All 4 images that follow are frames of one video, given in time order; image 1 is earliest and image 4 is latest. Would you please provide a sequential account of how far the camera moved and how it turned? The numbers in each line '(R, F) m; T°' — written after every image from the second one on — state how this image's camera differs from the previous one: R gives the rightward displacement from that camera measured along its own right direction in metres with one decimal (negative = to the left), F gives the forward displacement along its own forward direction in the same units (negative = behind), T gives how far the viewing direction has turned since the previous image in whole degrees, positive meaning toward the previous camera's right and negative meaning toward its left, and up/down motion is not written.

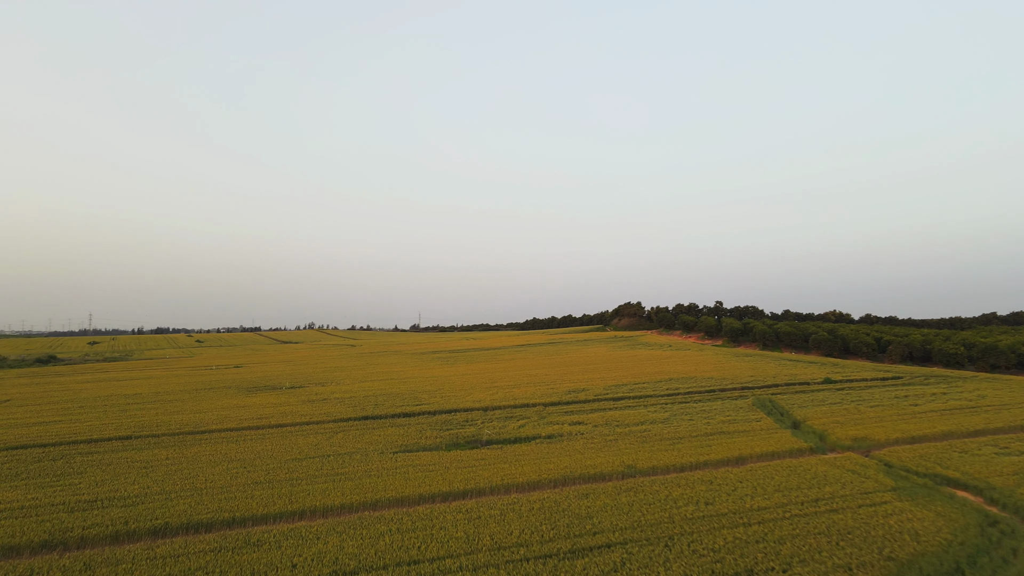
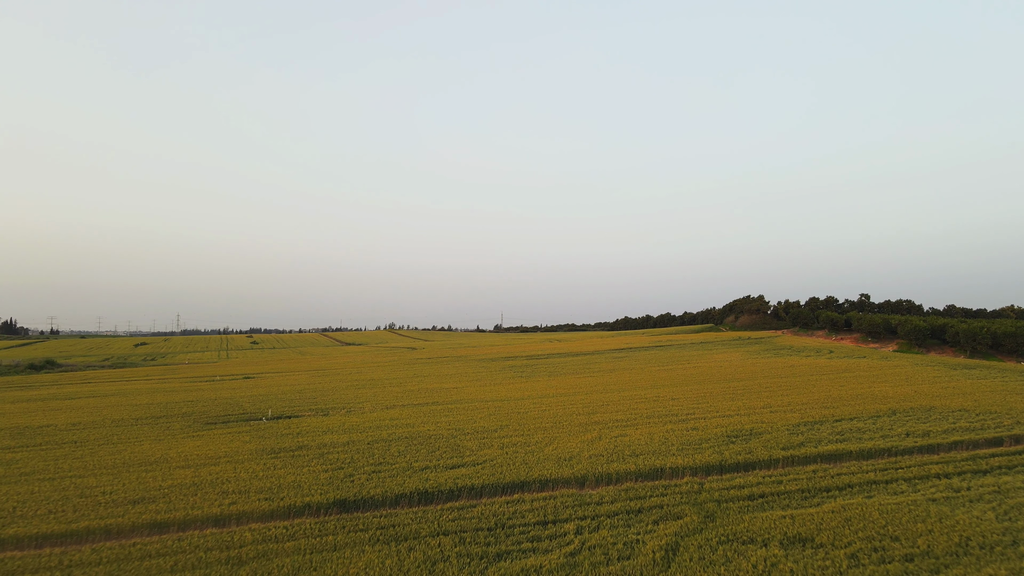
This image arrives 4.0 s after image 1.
(-0.5, +9.7) m; -7°
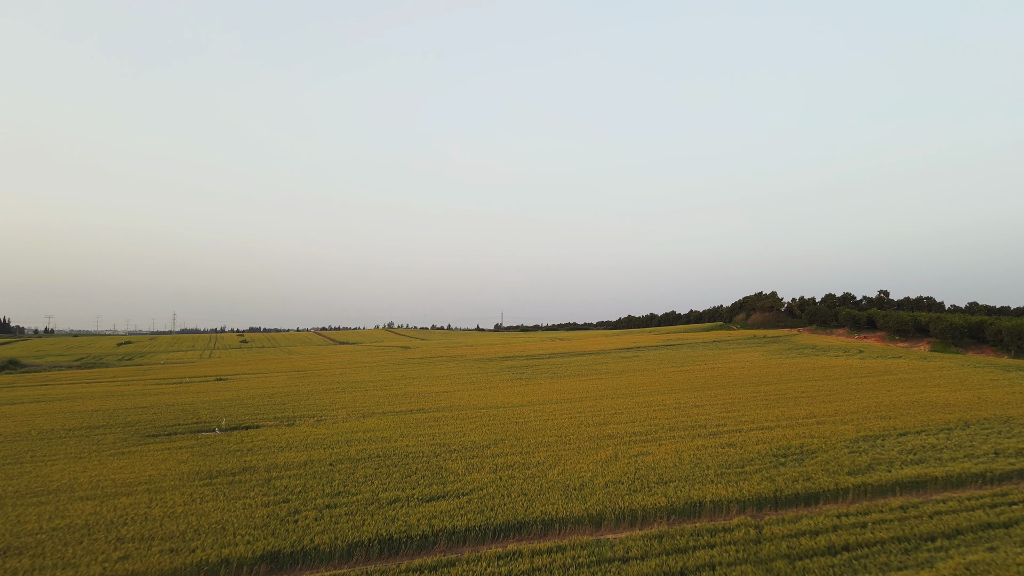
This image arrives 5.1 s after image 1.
(+0.1, +2.5) m; 0°
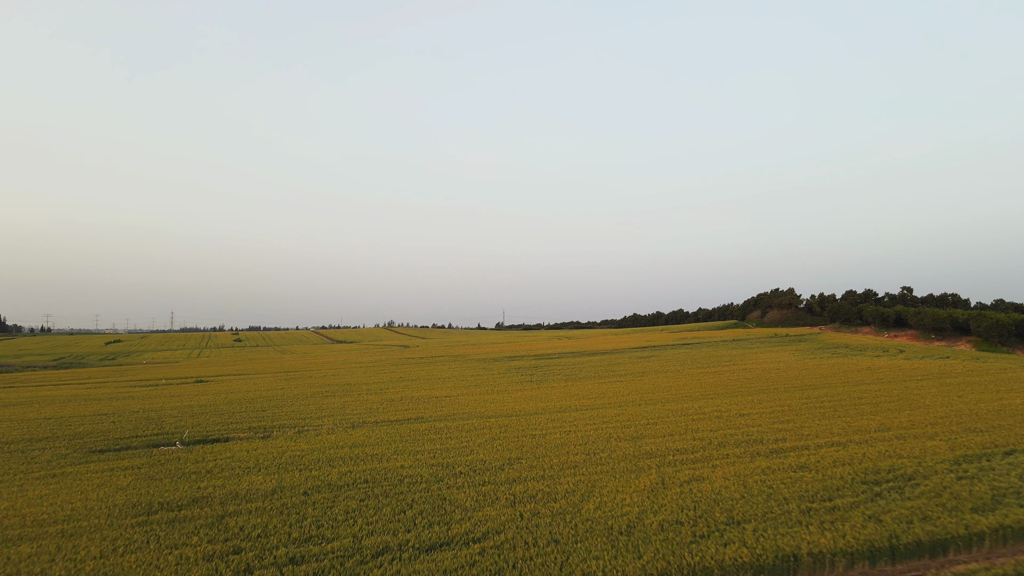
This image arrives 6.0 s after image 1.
(-0.2, +2.2) m; 0°
